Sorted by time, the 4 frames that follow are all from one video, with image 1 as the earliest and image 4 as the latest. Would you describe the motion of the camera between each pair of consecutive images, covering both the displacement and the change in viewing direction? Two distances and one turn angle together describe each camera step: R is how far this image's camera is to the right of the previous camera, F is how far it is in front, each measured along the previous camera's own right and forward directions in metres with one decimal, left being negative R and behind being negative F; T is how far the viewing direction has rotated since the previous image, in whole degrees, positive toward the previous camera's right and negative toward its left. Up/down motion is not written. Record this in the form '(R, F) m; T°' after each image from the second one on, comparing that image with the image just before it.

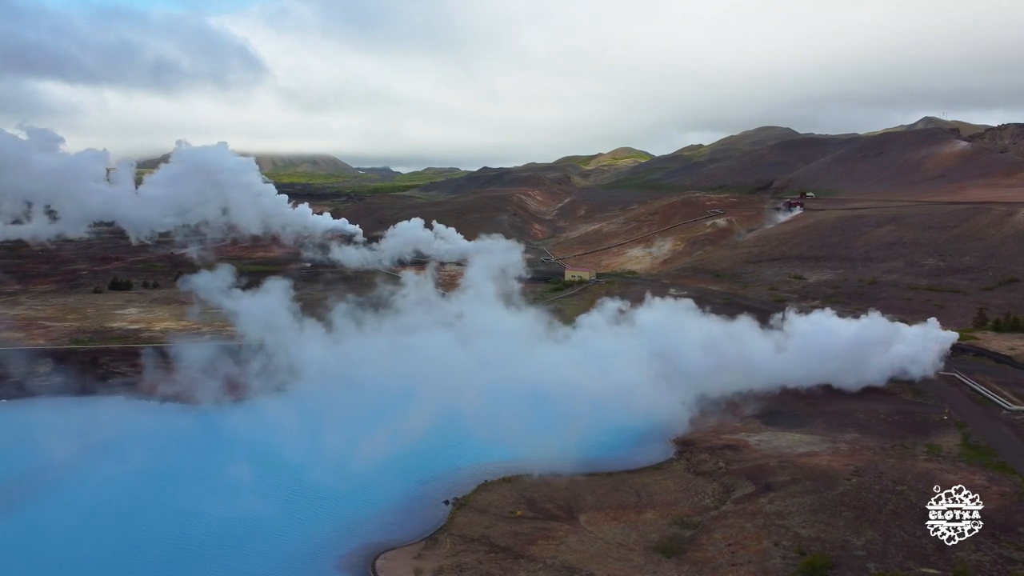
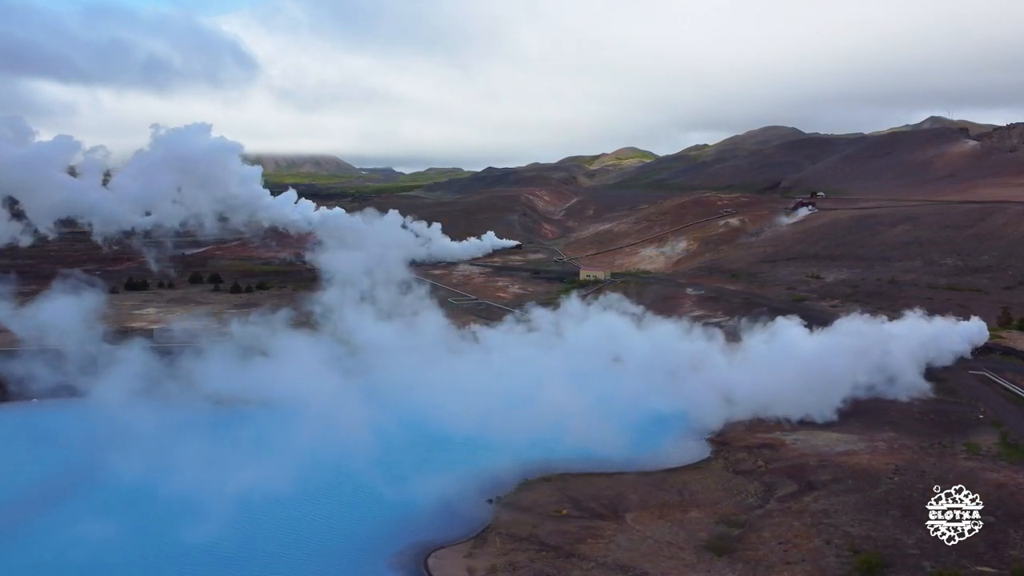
(-1.1, 0.0) m; 0°
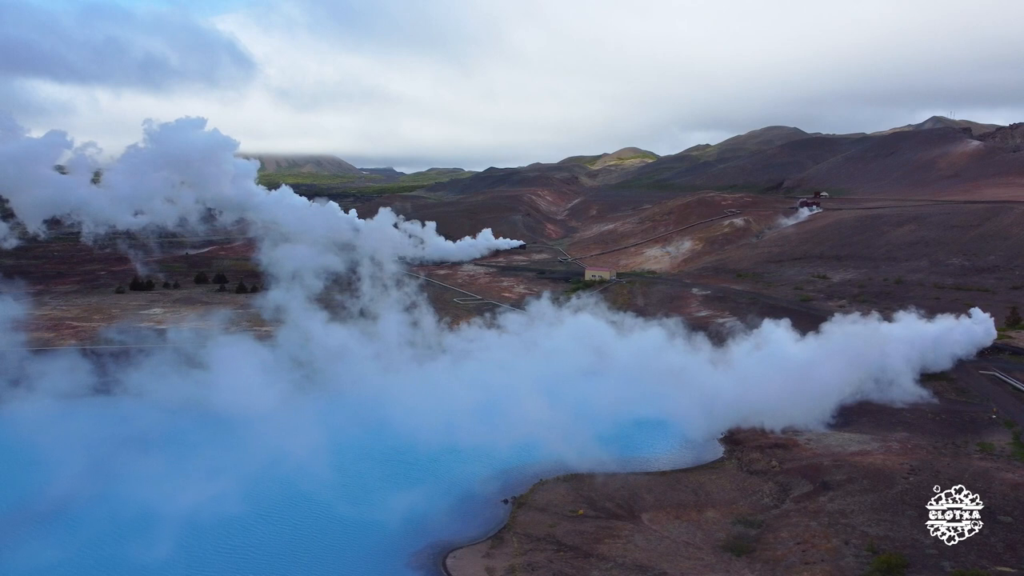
(-0.4, 0.0) m; 0°
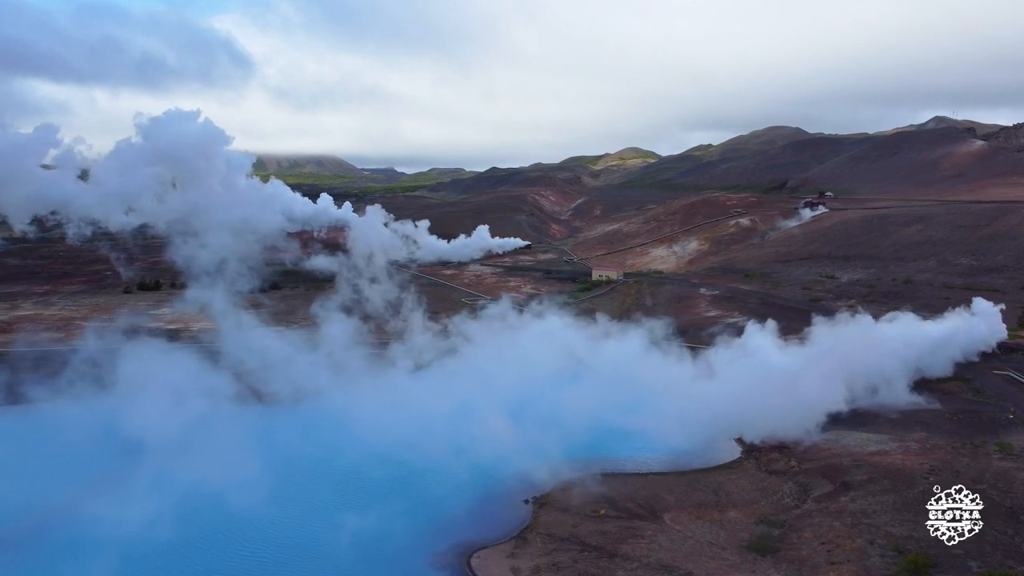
(-0.5, 0.0) m; 0°
